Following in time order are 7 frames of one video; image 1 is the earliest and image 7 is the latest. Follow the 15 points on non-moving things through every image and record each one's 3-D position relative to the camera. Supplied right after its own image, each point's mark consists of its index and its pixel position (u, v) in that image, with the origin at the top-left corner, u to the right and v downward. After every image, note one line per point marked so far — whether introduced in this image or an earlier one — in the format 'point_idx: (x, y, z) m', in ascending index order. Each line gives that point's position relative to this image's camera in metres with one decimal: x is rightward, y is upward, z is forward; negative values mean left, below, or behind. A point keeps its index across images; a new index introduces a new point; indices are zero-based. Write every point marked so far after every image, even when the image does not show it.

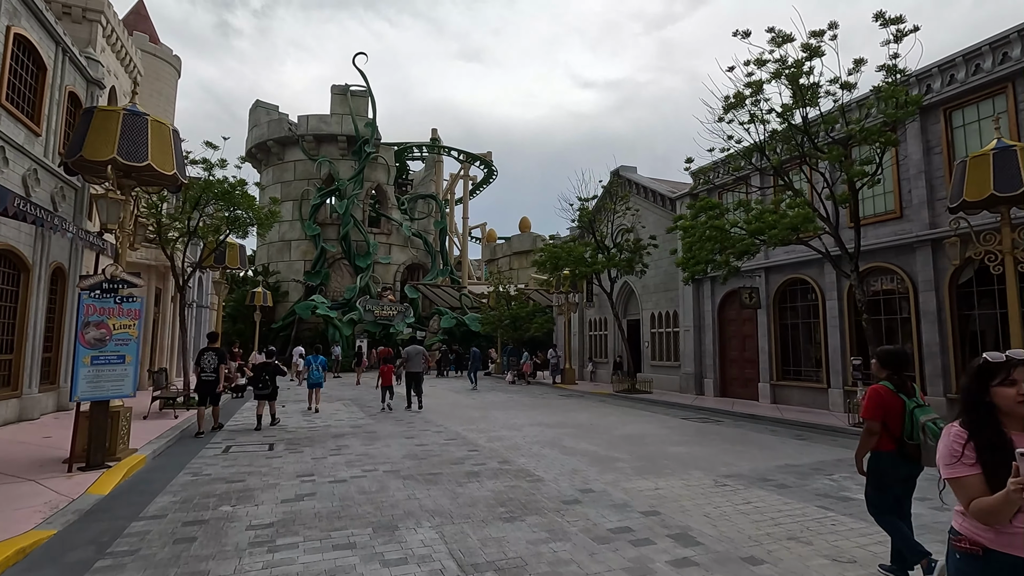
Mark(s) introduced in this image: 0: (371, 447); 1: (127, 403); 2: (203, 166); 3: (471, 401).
0: (-2.4, -2.7, +9.6) m
1: (-8.9, -2.7, +13.3) m
2: (-7.4, +2.9, +13.8) m
3: (-1.3, -3.5, +18.0) m
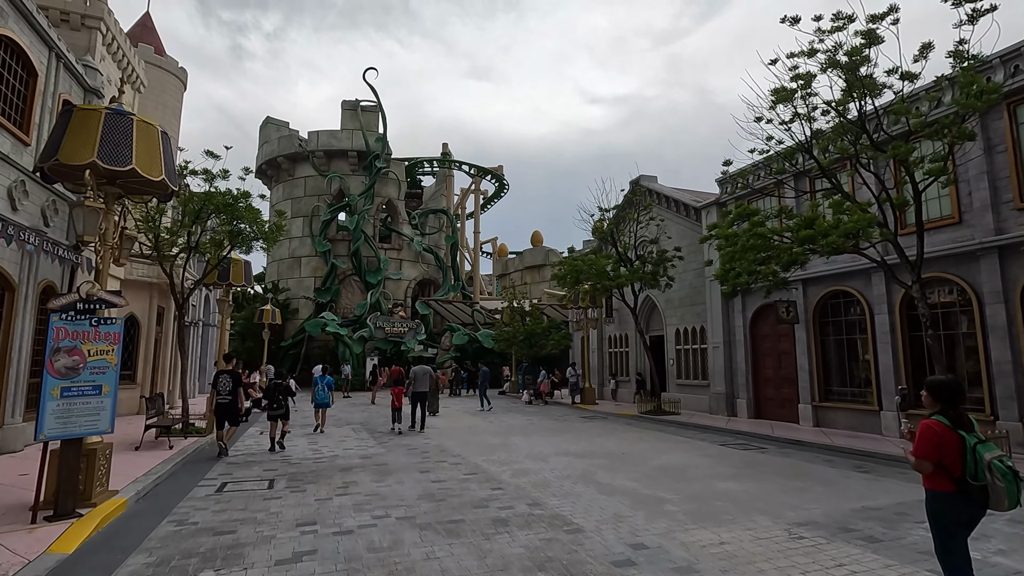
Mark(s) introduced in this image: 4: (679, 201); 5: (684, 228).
0: (-1.9, -2.9, +8.6) m
1: (-8.4, -3.1, +12.4) m
2: (-6.9, +2.5, +13.0) m
3: (-0.7, -4.0, +16.9) m
4: (+5.9, +3.0, +19.9) m
5: (+6.1, +2.0, +19.8) m
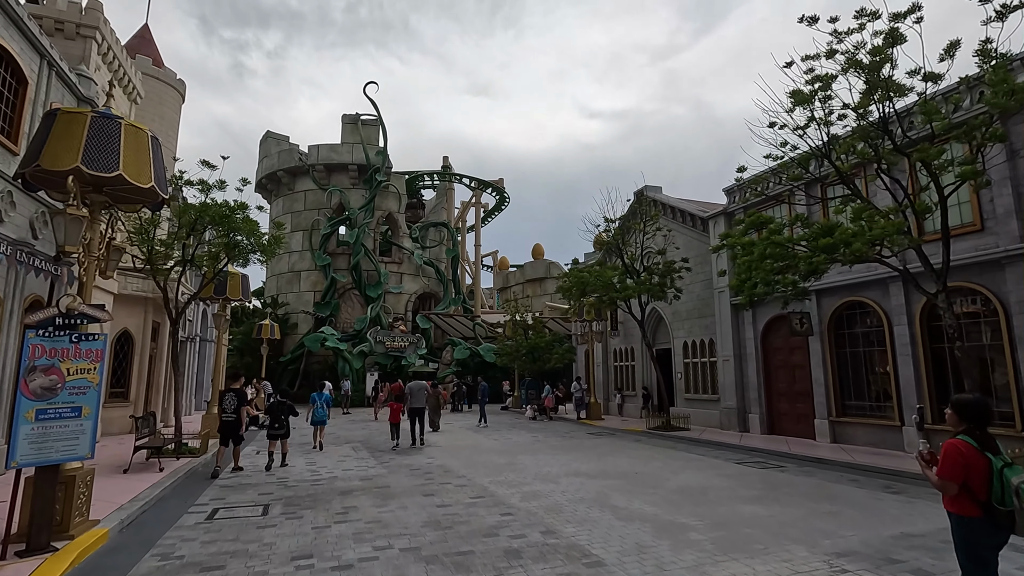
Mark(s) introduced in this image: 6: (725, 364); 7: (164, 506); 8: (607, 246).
0: (-1.8, -3.1, +8.1) m
1: (-8.3, -3.4, +11.8) m
2: (-6.8, +2.2, +12.6) m
3: (-0.6, -4.3, +16.4) m
4: (+6.1, +2.6, +19.5) m
5: (+6.2, +1.6, +19.4) m
6: (+6.6, -2.4, +17.9) m
7: (-5.0, -3.2, +8.3) m
8: (+3.1, +1.4, +18.6) m
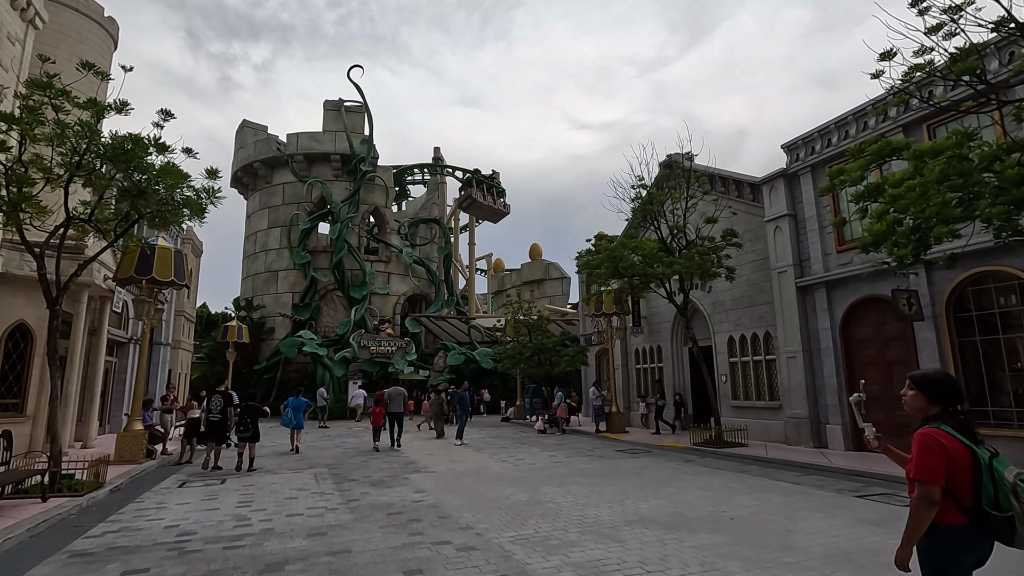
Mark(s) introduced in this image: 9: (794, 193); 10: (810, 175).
0: (-1.4, -2.4, +4.3) m
1: (-7.9, -2.9, +8.0) m
2: (-6.5, +2.8, +8.8) m
3: (-0.3, -3.8, +12.6) m
4: (+6.3, +3.1, +15.9) m
5: (+6.4, +2.1, +15.8) m
6: (+6.9, -1.8, +14.3) m
7: (-4.6, -2.5, +4.5) m
8: (+3.4, +1.9, +15.0) m
9: (+7.3, +2.4, +14.8) m
10: (+7.4, +2.8, +14.3) m
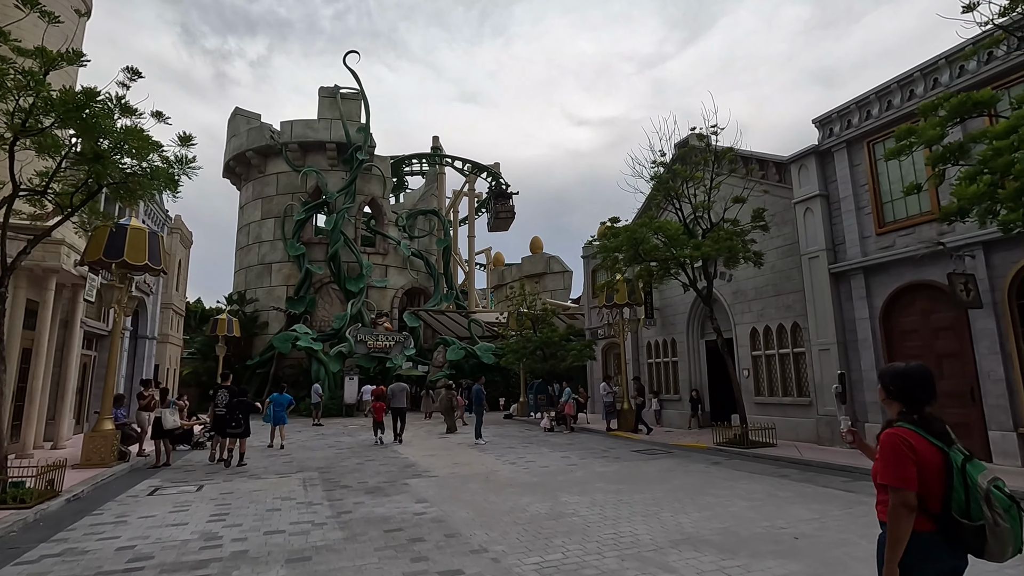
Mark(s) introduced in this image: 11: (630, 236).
0: (-1.1, -2.2, +3.1) m
1: (-7.7, -2.6, +6.8) m
2: (-6.3, +3.0, +7.6) m
3: (-0.1, -3.5, +11.4) m
4: (+6.5, +3.4, +14.8) m
5: (+6.6, +2.4, +14.7) m
6: (+7.1, -1.5, +13.1) m
7: (-4.4, -2.3, +3.3) m
8: (+3.5, +2.2, +13.8) m
9: (+7.5, +2.7, +13.6) m
10: (+7.6, +3.1, +13.1) m
11: (+2.7, +1.2, +12.8) m
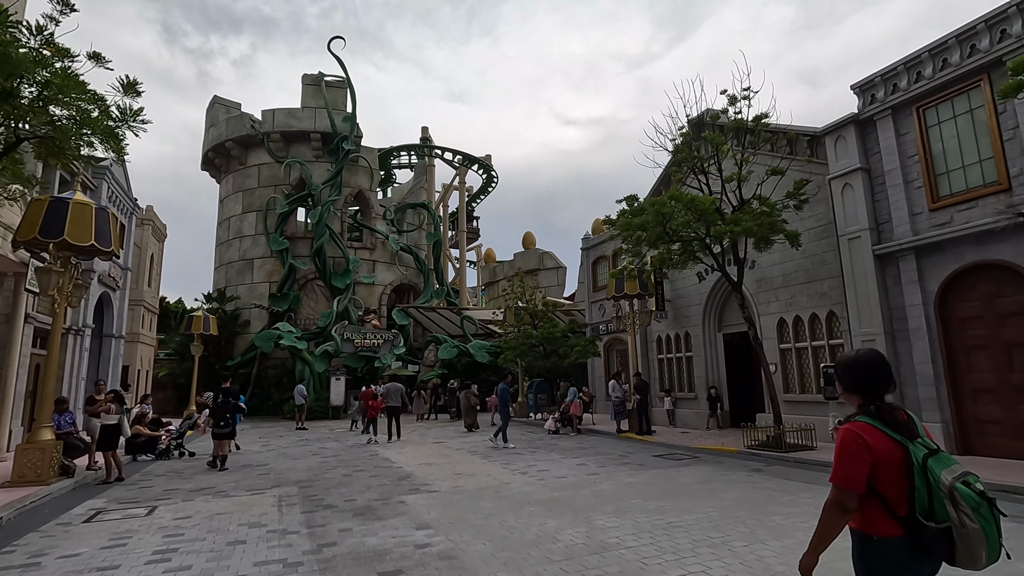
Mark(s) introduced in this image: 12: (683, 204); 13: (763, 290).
0: (-0.8, -1.9, +1.6) m
1: (-7.4, -2.3, +5.1) m
2: (-6.0, +3.3, +5.9) m
3: (+0.1, -3.2, +9.9) m
4: (+6.6, +3.7, +13.3) m
5: (+6.7, +2.8, +13.3) m
6: (+7.3, -1.2, +11.7) m
7: (-4.0, -2.0, +1.7) m
8: (+3.7, +2.5, +12.3) m
9: (+7.6, +3.1, +12.2) m
10: (+7.7, +3.4, +11.7) m
11: (+2.8, +1.5, +11.3) m
12: (+3.3, +1.6, +11.2) m
13: (+6.3, 0.0, +14.4) m
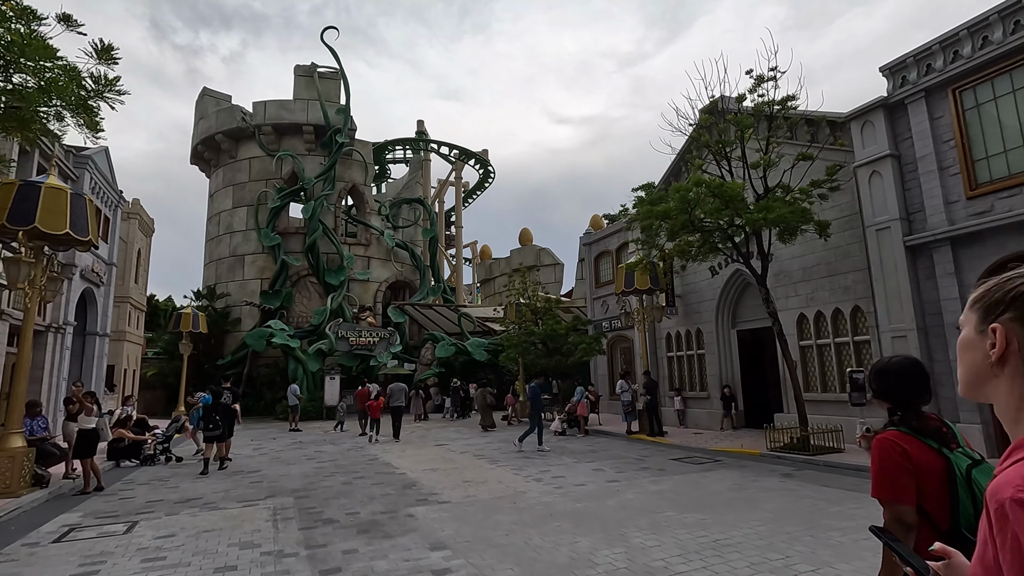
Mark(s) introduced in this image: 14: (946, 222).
0: (-0.4, -1.8, +0.8) m
1: (-7.1, -2.2, +4.2) m
2: (-5.8, +3.4, +5.1) m
3: (+0.3, -3.1, +9.1) m
4: (+6.7, +3.9, +12.7) m
5: (+6.9, +2.9, +12.6) m
6: (+7.5, -1.0, +11.1) m
7: (-3.7, -1.9, +0.9) m
8: (+3.9, +2.6, +11.6) m
9: (+7.8, +3.2, +11.6) m
10: (+7.9, +3.6, +11.1) m
11: (+3.0, +1.6, +10.6) m
12: (+3.5, +1.7, +10.5) m
13: (+6.5, +0.1, +13.8) m
14: (+8.0, +1.2, +10.6) m
